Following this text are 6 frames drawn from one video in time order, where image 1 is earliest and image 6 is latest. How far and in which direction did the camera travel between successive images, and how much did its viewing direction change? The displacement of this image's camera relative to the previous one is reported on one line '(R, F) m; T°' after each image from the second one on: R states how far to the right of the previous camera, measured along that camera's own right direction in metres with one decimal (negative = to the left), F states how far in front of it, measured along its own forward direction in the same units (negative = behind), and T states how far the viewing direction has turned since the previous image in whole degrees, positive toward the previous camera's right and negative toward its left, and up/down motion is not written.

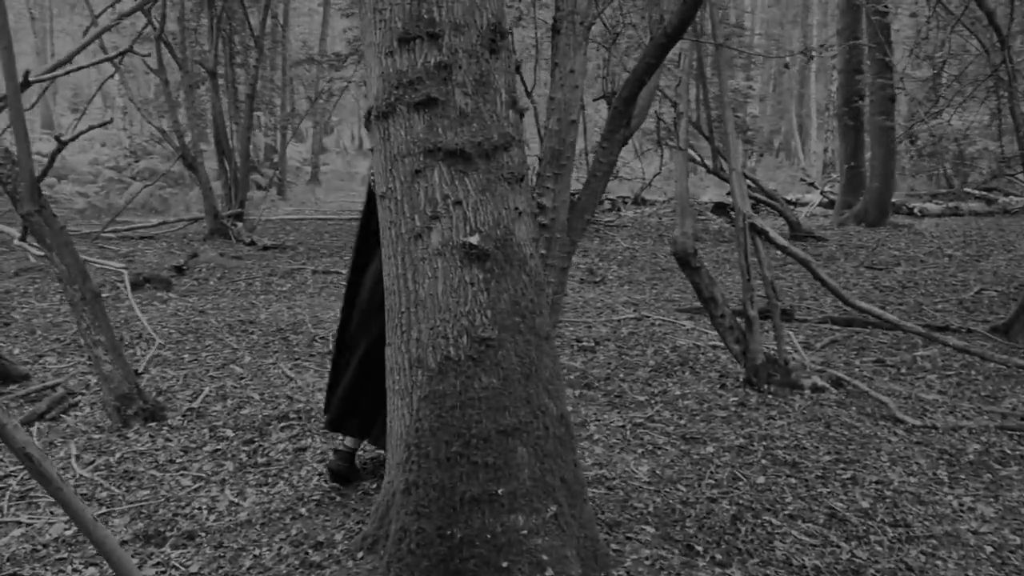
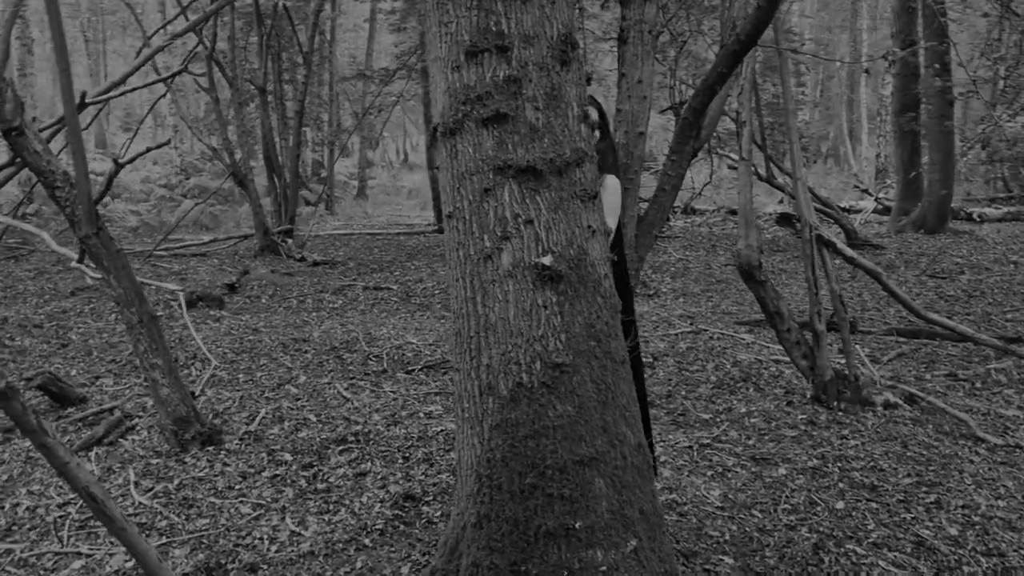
(-0.1, +0.1) m; -3°
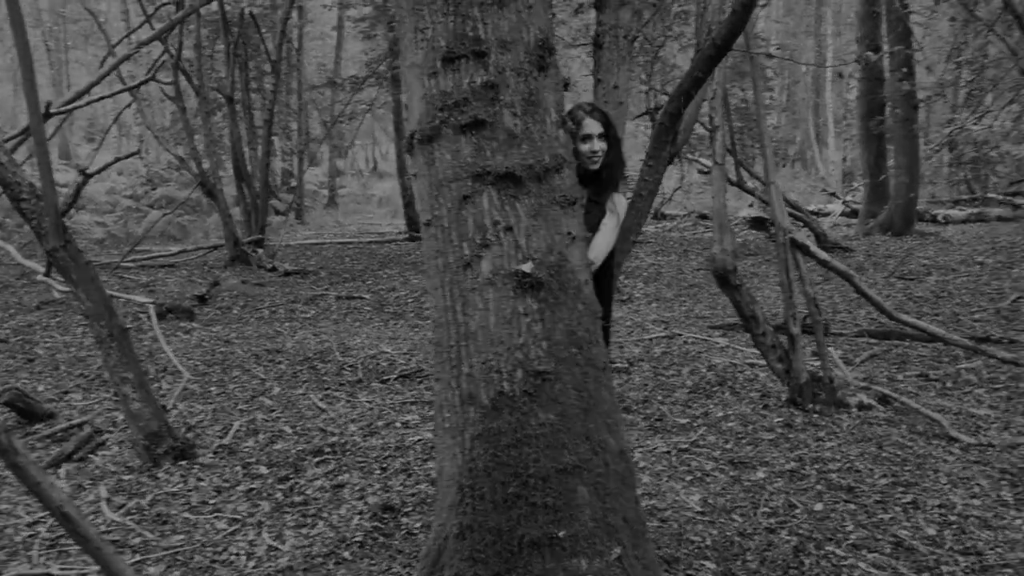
(0.0, 0.0) m; +2°
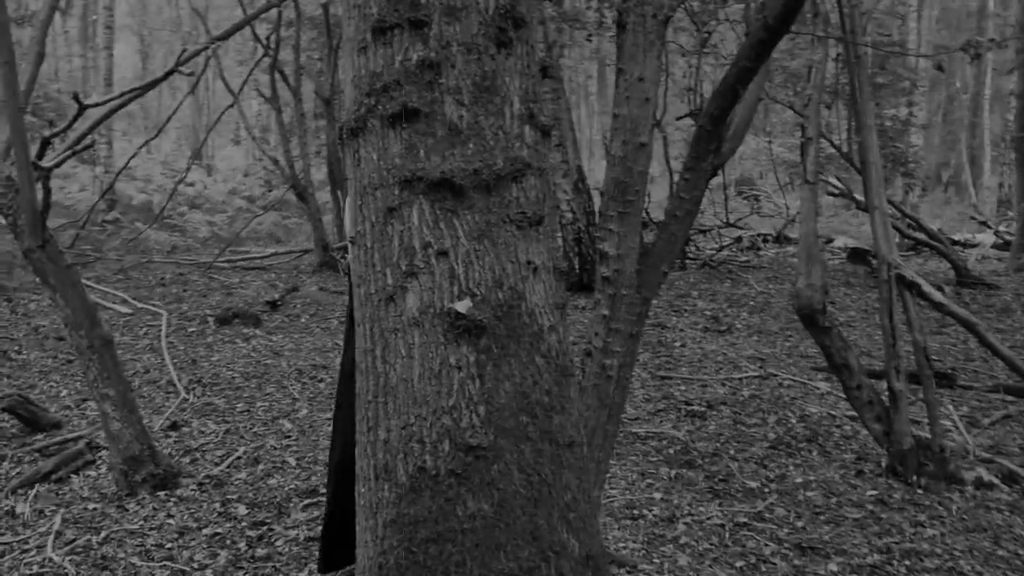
(+0.4, +0.6) m; -9°
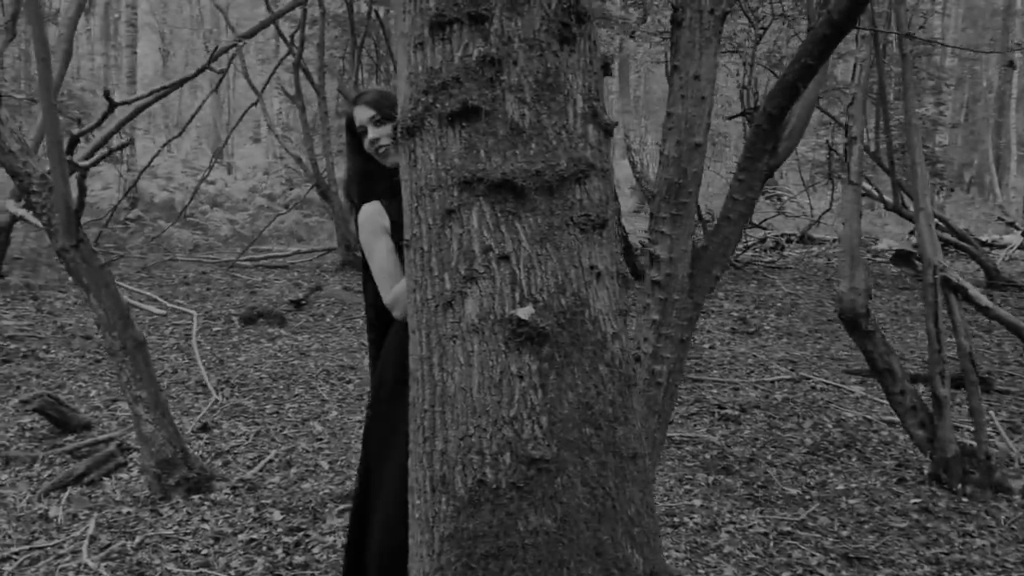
(-0.1, +0.1) m; -1°
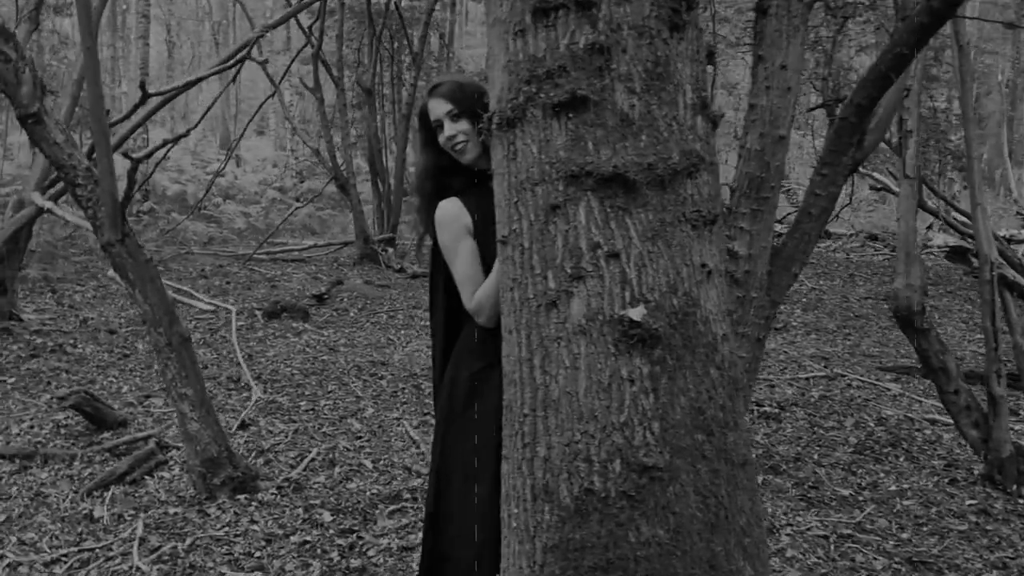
(-0.2, +0.1) m; 0°
